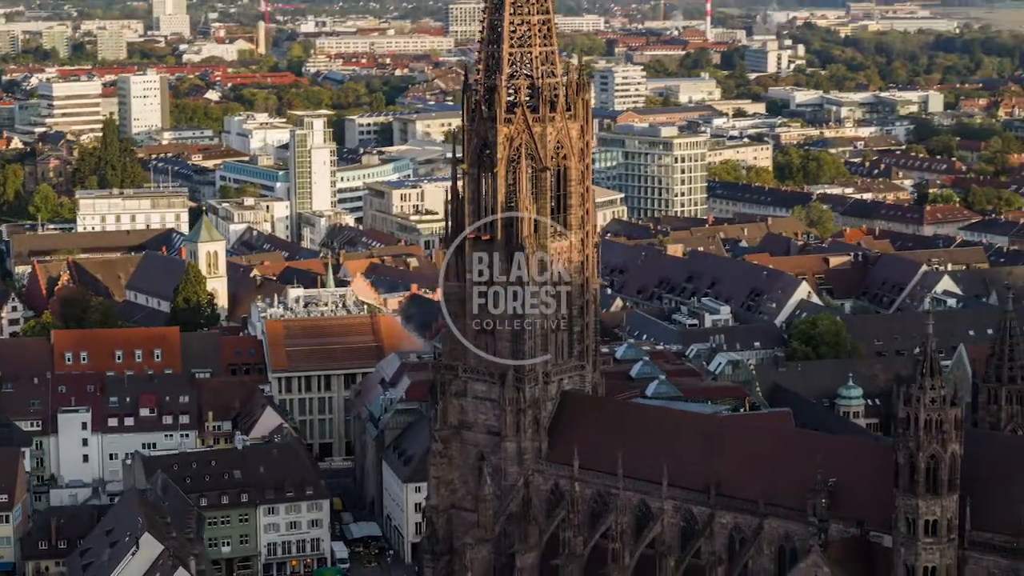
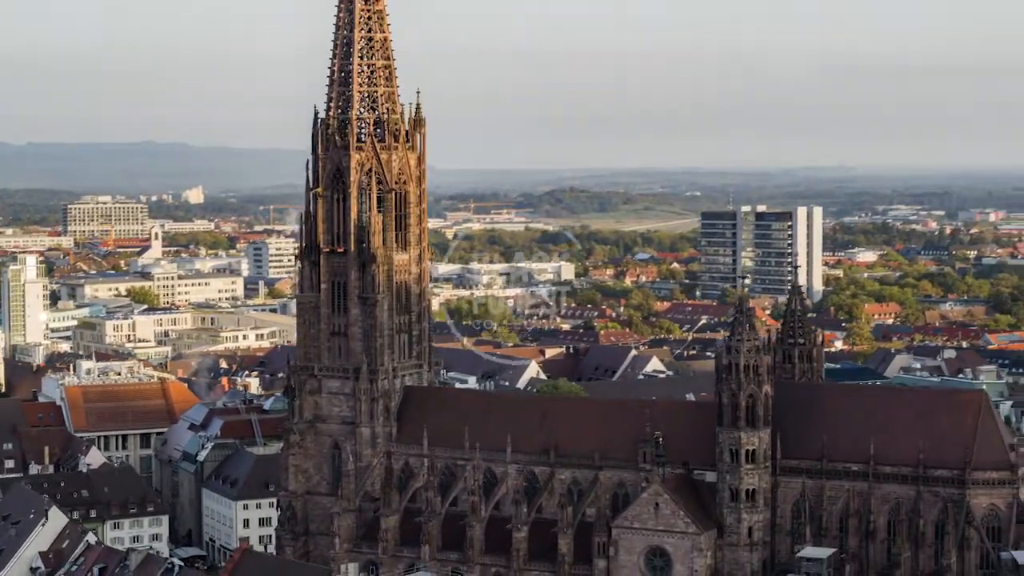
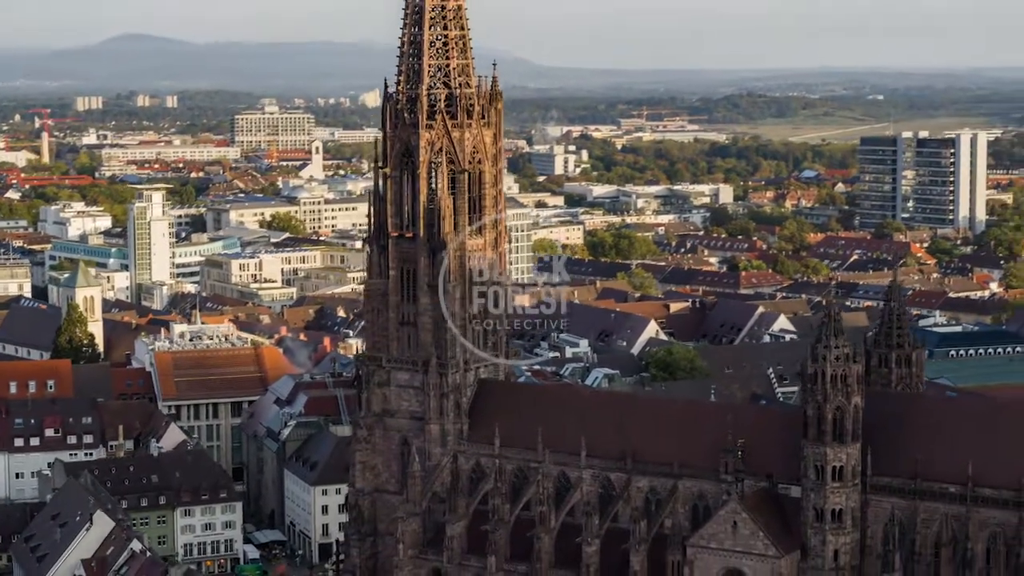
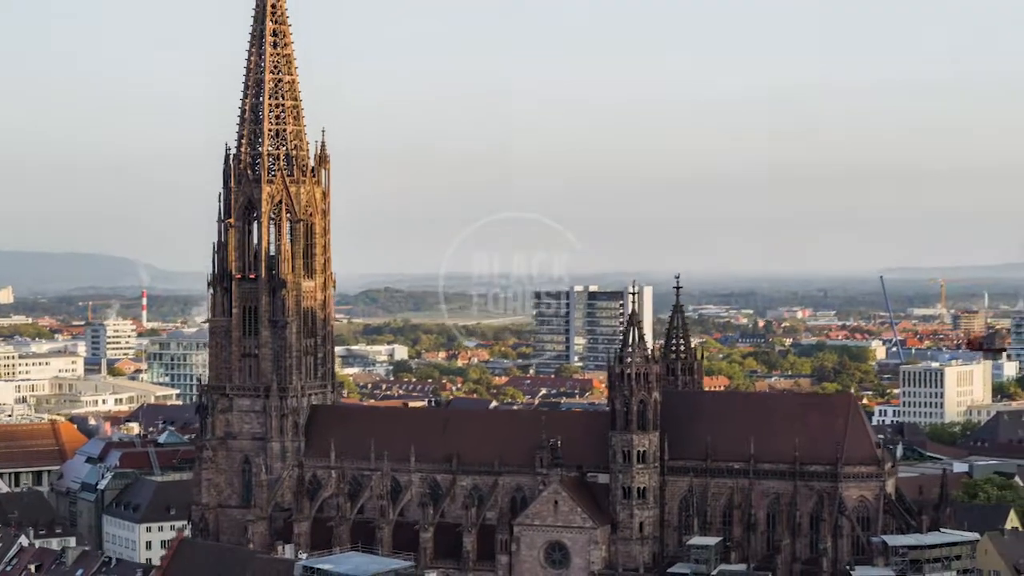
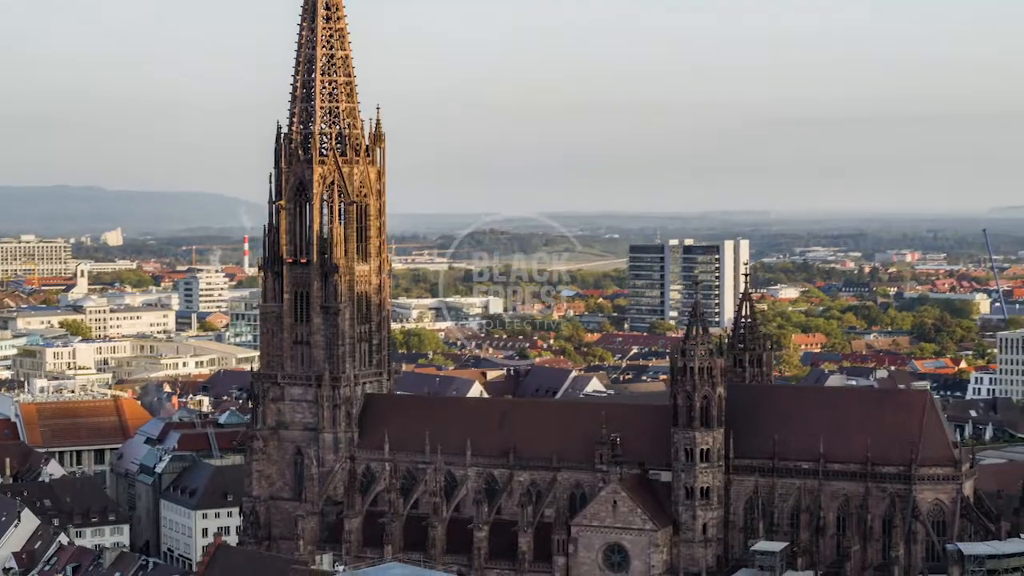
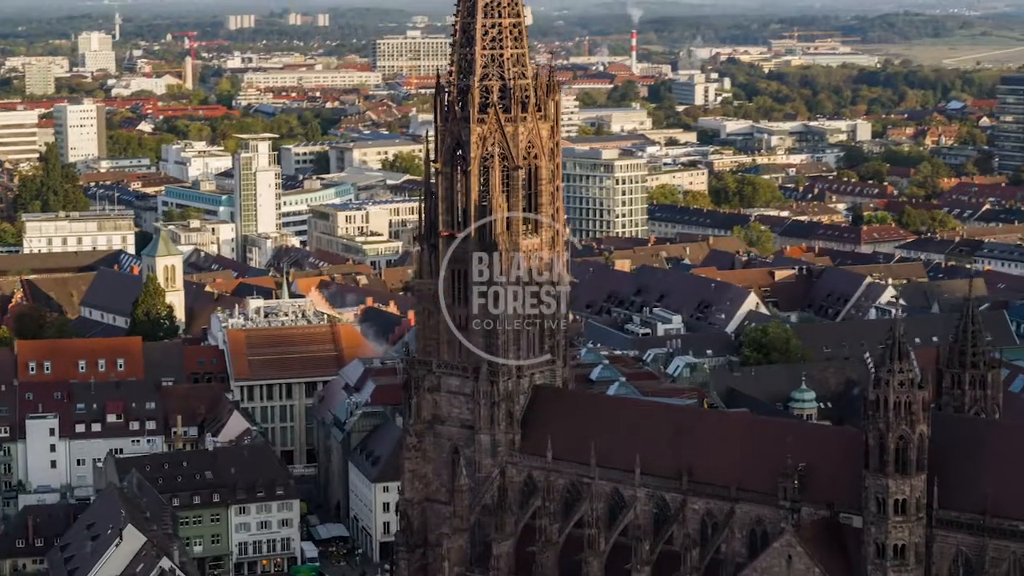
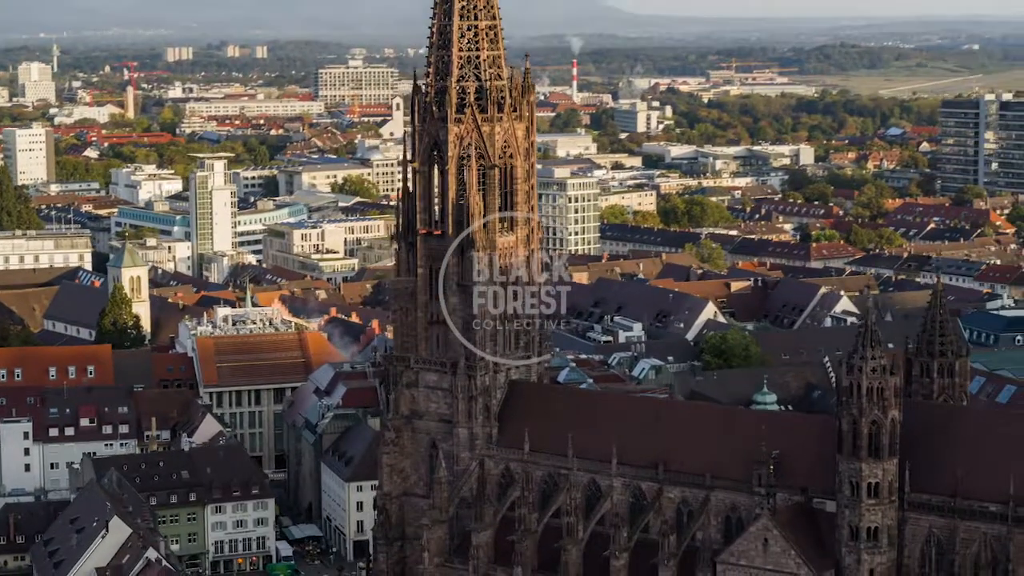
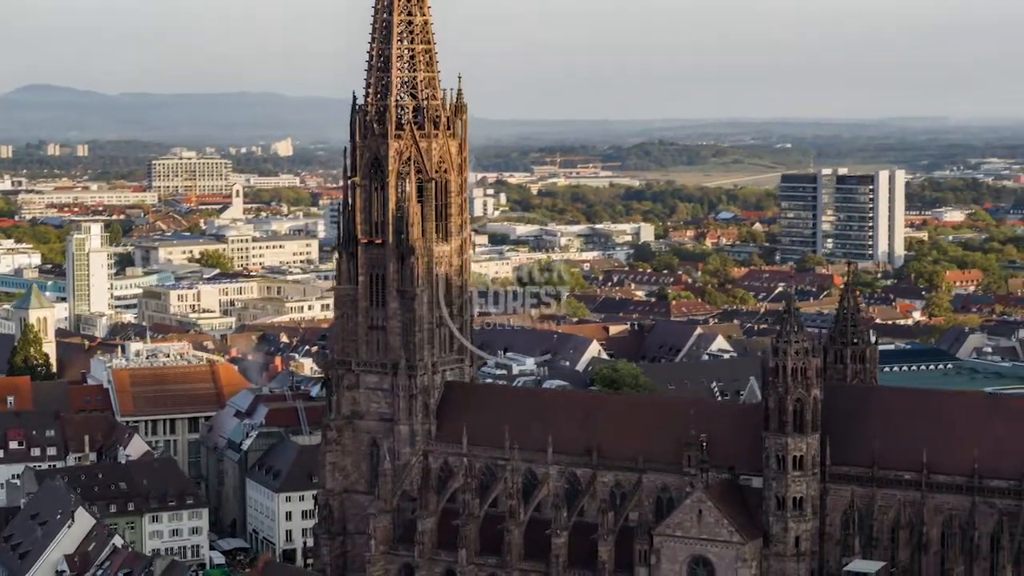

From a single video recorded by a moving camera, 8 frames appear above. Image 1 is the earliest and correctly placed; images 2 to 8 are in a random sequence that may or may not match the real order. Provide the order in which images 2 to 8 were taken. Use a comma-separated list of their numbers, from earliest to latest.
6, 7, 3, 8, 2, 5, 4
